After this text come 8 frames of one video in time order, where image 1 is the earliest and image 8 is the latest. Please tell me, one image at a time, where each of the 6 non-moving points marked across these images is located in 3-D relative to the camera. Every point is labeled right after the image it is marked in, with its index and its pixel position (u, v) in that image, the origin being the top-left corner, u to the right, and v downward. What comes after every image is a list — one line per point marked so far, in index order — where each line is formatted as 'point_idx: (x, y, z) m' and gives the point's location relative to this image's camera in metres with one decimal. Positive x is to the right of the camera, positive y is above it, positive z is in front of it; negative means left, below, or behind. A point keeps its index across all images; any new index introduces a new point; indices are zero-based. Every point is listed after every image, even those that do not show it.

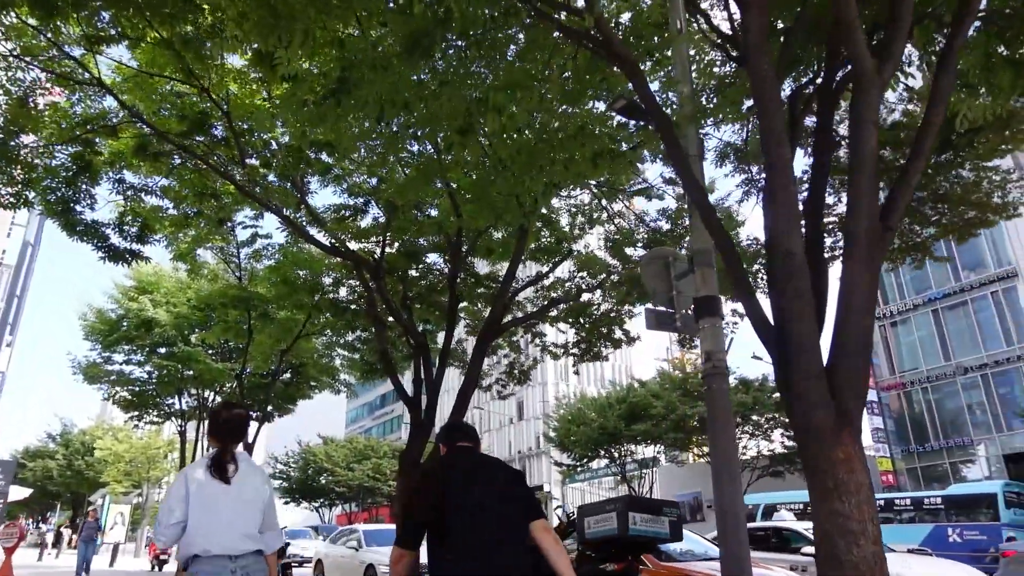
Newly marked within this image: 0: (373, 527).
0: (-3.0, -5.2, +15.6) m
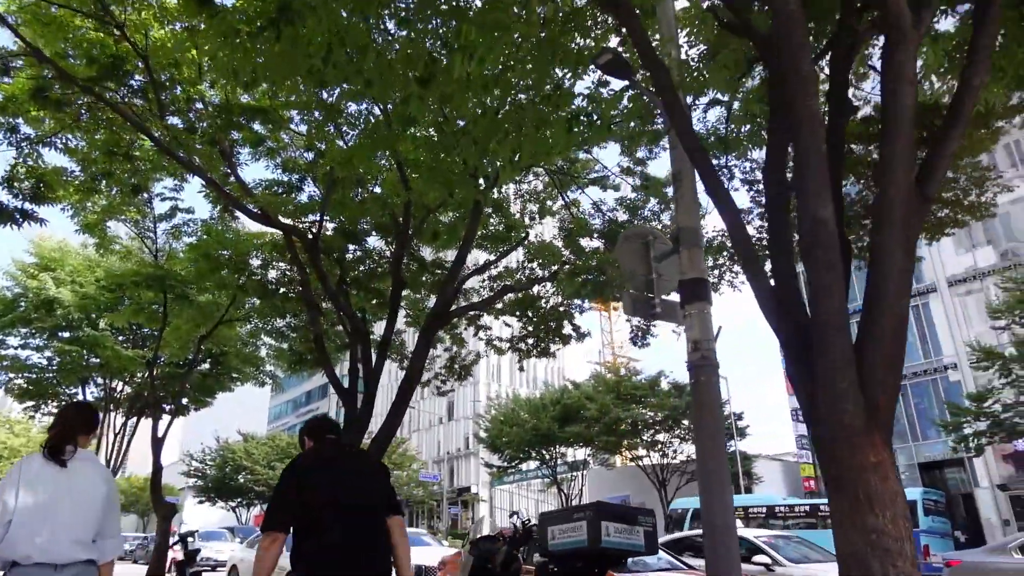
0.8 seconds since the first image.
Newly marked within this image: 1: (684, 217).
0: (-4.3, -4.9, +14.5) m
1: (+1.2, +0.5, +5.2) m
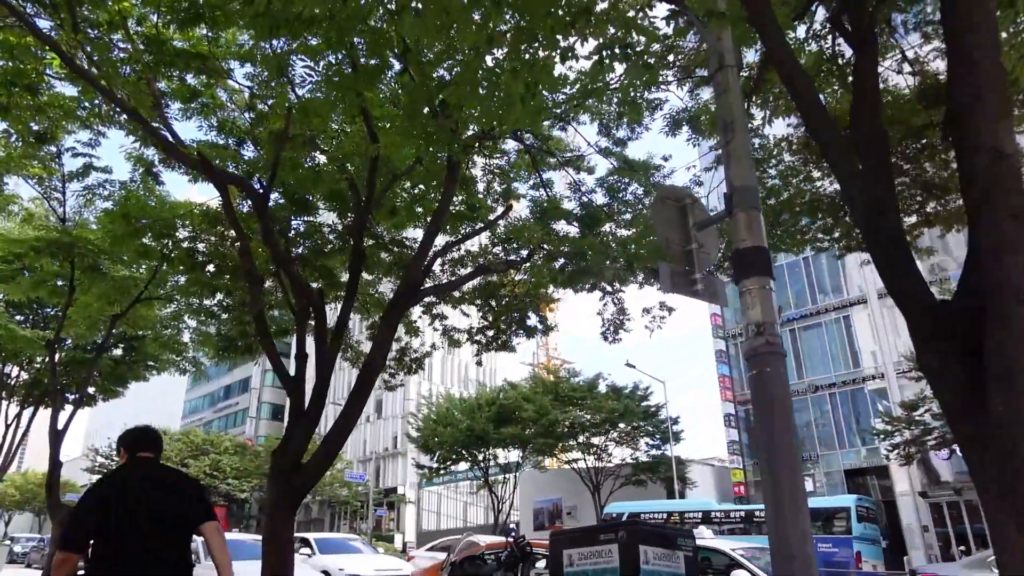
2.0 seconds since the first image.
0: (-5.3, -4.5, +13.0) m
1: (+1.3, +0.7, +4.3) m
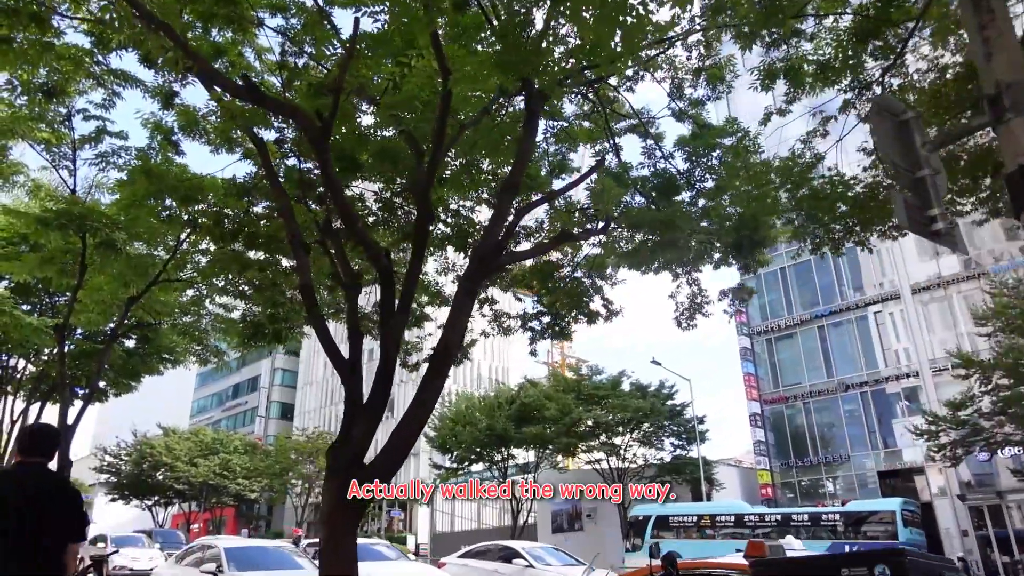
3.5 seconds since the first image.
0: (-4.4, -4.2, +11.8) m
1: (+2.1, +1.0, +3.1) m
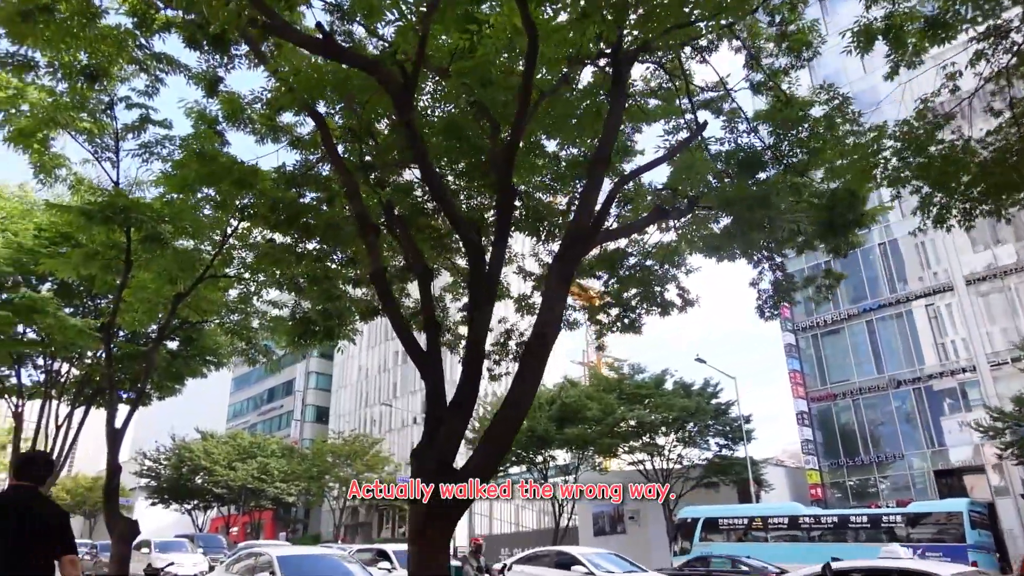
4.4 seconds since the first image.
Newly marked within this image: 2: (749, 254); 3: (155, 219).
0: (-3.4, -4.1, +11.3) m
1: (+2.7, +1.1, +2.4) m
2: (+3.0, +0.4, +9.0) m
3: (-4.4, +0.8, +8.8) m
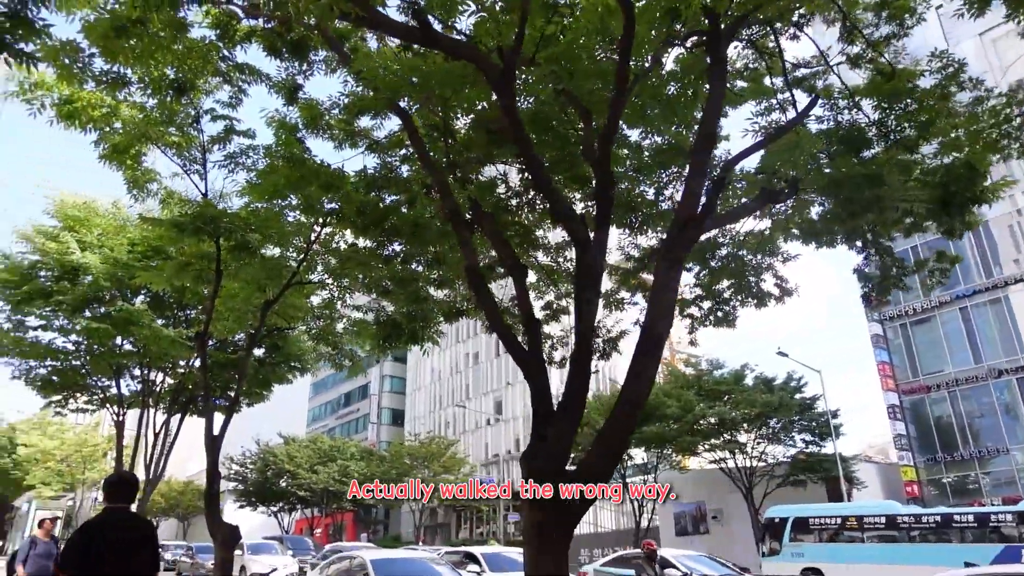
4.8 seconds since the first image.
0: (-2.0, -4.2, +11.3) m
1: (+3.1, +1.3, +1.9) m
2: (+4.0, +0.6, +8.4) m
3: (-3.4, +0.7, +9.0) m
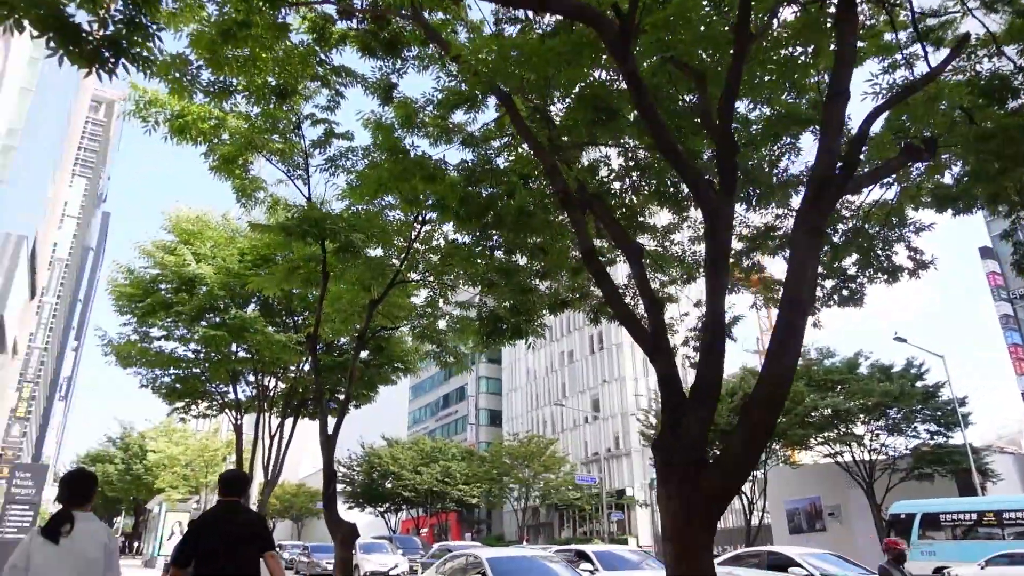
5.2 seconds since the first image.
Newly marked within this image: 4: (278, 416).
0: (-0.2, -4.1, +11.2) m
1: (+3.4, +1.5, +1.2) m
2: (+5.1, +0.9, +7.6) m
3: (-2.1, +0.7, +9.1) m
4: (-5.3, -2.9, +16.3) m
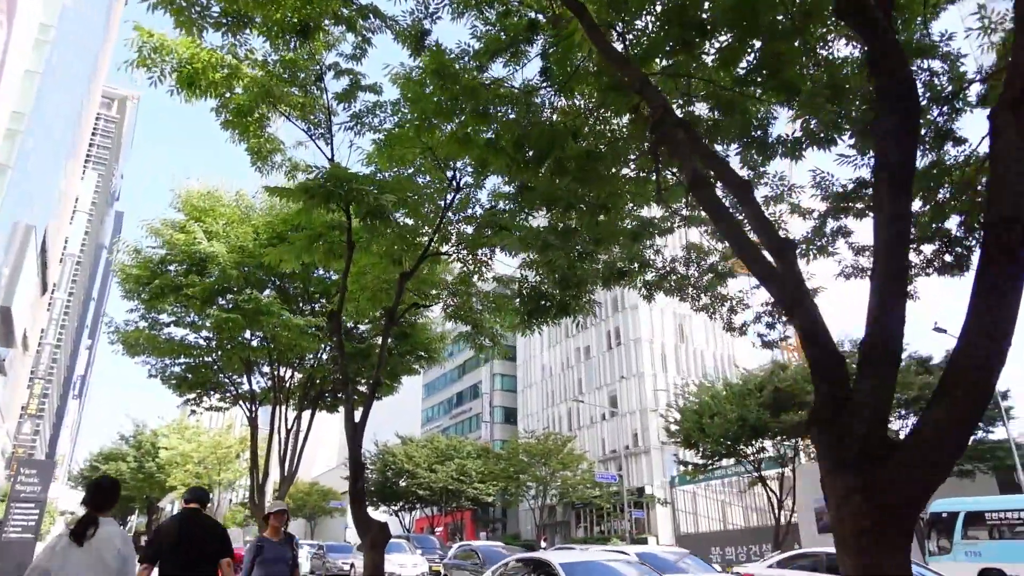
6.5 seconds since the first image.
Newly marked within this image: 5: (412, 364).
0: (+0.4, -3.8, +10.2) m
1: (+3.8, +1.9, +0.1) m
2: (+5.7, +1.3, +6.5) m
3: (-1.5, +1.1, +8.0) m
4: (-4.6, -2.6, +15.4) m
5: (-1.8, -1.4, +13.3) m
